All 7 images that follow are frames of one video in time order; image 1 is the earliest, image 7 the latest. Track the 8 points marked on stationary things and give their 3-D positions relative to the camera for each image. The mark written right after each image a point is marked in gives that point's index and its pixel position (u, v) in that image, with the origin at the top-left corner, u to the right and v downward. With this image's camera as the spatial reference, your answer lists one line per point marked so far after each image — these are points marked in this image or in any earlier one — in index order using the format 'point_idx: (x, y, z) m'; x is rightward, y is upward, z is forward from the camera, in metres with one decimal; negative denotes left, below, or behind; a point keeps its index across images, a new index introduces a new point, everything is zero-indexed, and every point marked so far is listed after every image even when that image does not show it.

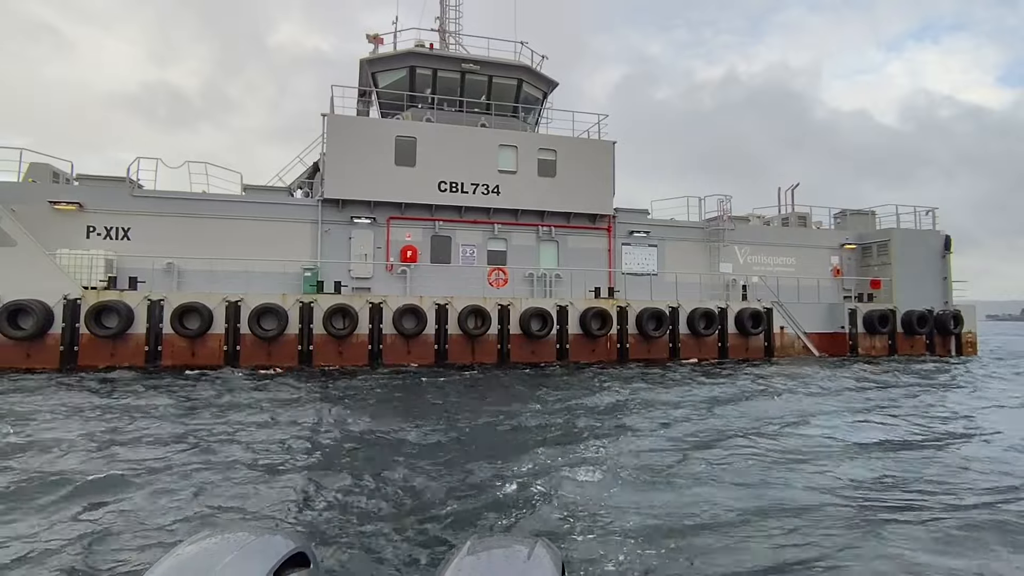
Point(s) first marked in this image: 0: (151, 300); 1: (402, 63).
0: (-7.1, -0.2, +11.6) m
1: (-2.8, +5.7, +15.0) m
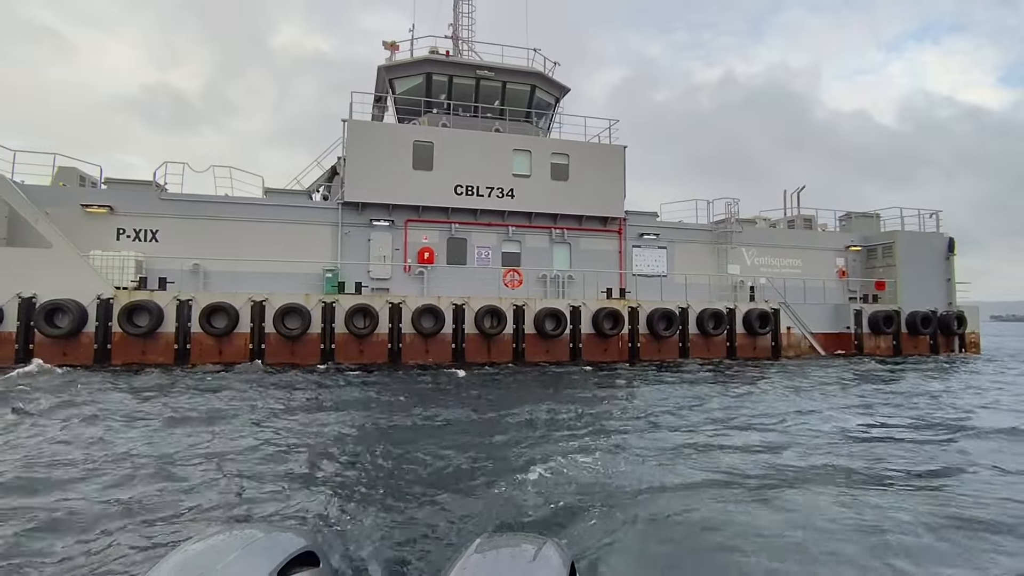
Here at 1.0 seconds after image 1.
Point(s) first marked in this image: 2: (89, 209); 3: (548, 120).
0: (-6.8, -0.2, +12.0) m
1: (-2.5, +5.7, +15.4) m
2: (-9.2, +1.7, +12.9) m
3: (+1.1, +4.9, +17.0) m
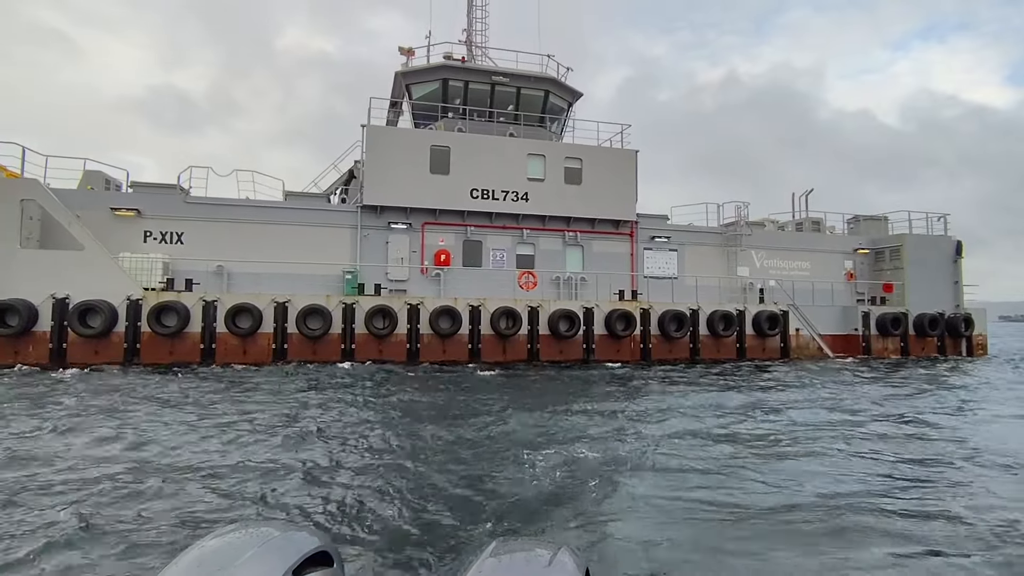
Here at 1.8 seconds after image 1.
0: (-6.5, -0.3, +12.4) m
1: (-2.1, +5.7, +15.8) m
2: (-8.9, +1.7, +13.2) m
3: (+1.5, +4.8, +17.3) m
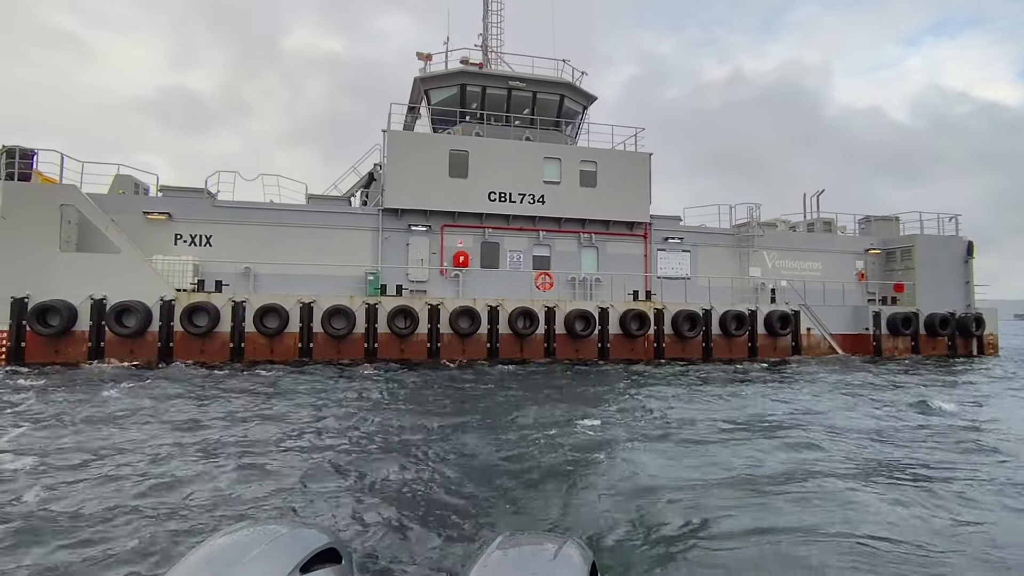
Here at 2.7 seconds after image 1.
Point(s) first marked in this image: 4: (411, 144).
0: (-6.1, -0.3, +12.8) m
1: (-1.6, +5.7, +16.1) m
2: (-8.5, +1.7, +13.7) m
3: (+1.9, +4.8, +17.6) m
4: (-2.6, +3.7, +14.9) m
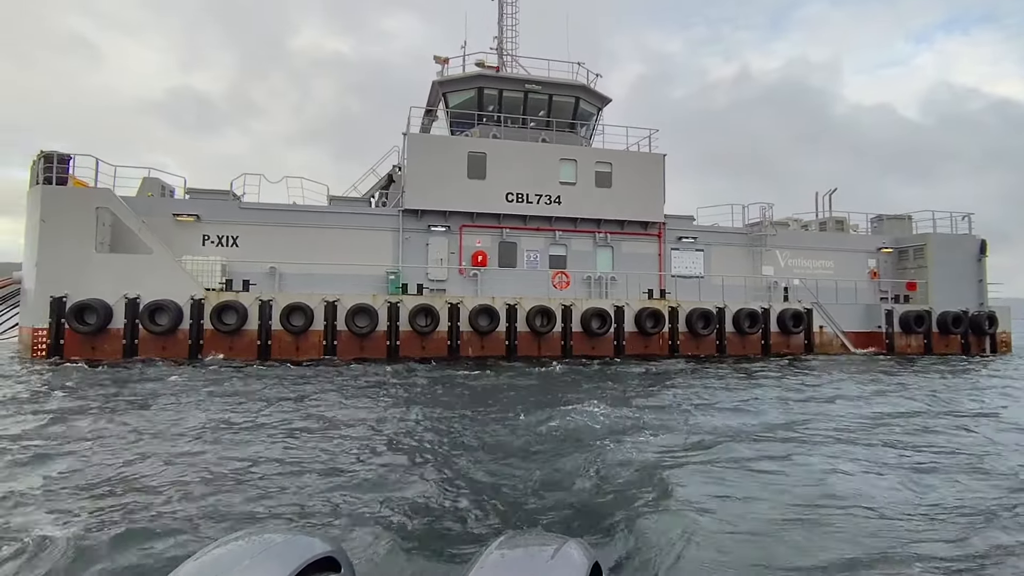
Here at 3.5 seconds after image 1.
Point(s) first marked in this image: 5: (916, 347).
0: (-5.6, -0.3, +13.2) m
1: (-1.2, +5.7, +16.5) m
2: (-8.1, +1.7, +14.2) m
3: (+2.4, +4.8, +17.9) m
4: (-2.1, +3.7, +15.3) m
5: (+12.1, -1.8, +17.5) m
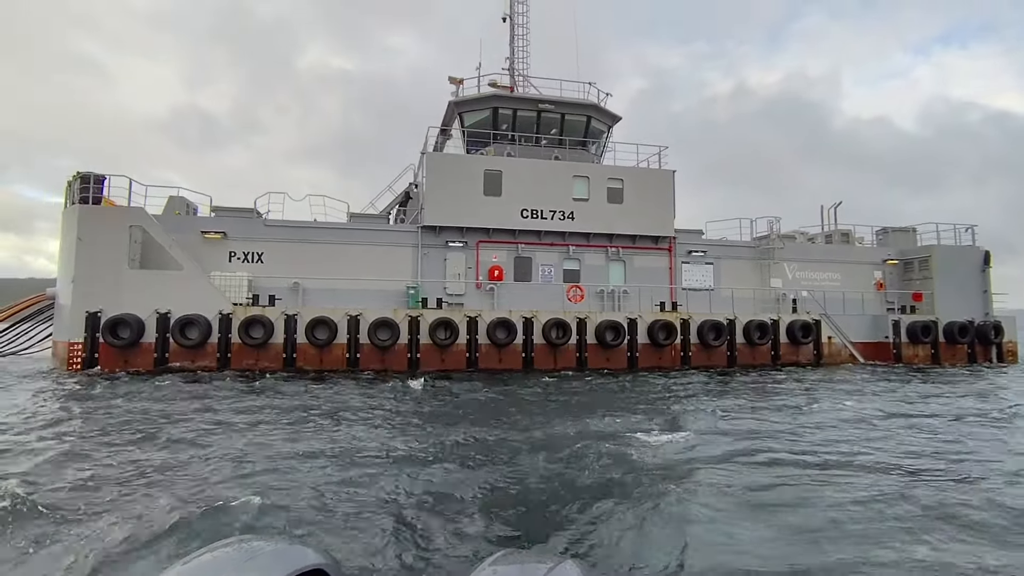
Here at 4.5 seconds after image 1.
0: (-5.2, -0.6, +13.7) m
1: (-0.8, +5.3, +17.0) m
2: (-7.7, +1.3, +14.7) m
3: (+2.8, +4.4, +18.4) m
4: (-1.7, +3.3, +15.8) m
5: (+12.5, -2.1, +17.8) m
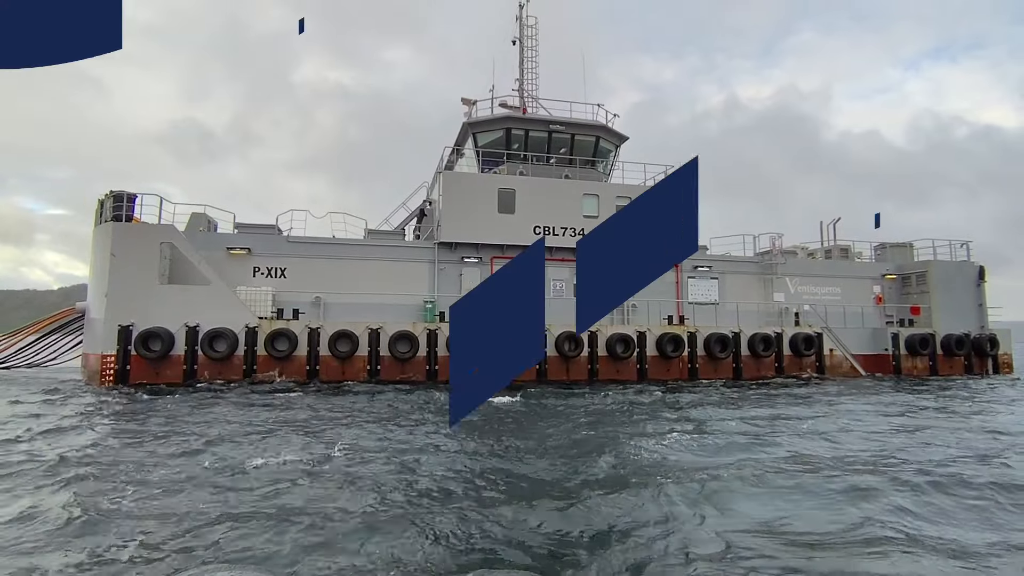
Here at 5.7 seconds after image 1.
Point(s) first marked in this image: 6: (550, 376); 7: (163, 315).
0: (-4.9, -1.0, +14.2) m
1: (-0.4, +4.9, +17.7) m
2: (-7.3, +1.0, +15.2) m
3: (+3.1, +4.0, +19.1) m
4: (-1.4, +2.9, +16.4) m
5: (+12.9, -2.5, +18.4) m
6: (+1.0, -2.3, +15.3) m
7: (-8.0, -0.6, +13.4) m
